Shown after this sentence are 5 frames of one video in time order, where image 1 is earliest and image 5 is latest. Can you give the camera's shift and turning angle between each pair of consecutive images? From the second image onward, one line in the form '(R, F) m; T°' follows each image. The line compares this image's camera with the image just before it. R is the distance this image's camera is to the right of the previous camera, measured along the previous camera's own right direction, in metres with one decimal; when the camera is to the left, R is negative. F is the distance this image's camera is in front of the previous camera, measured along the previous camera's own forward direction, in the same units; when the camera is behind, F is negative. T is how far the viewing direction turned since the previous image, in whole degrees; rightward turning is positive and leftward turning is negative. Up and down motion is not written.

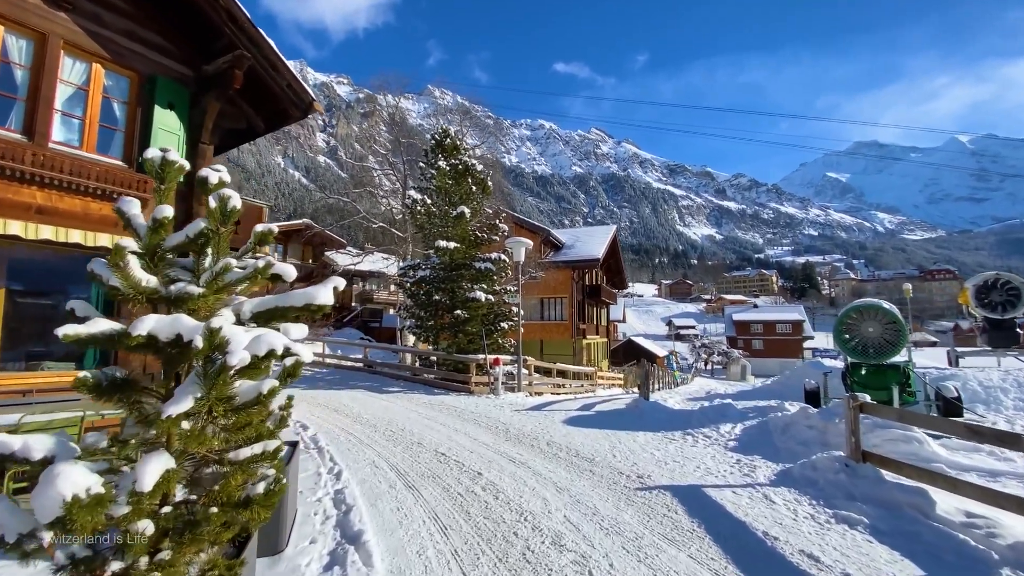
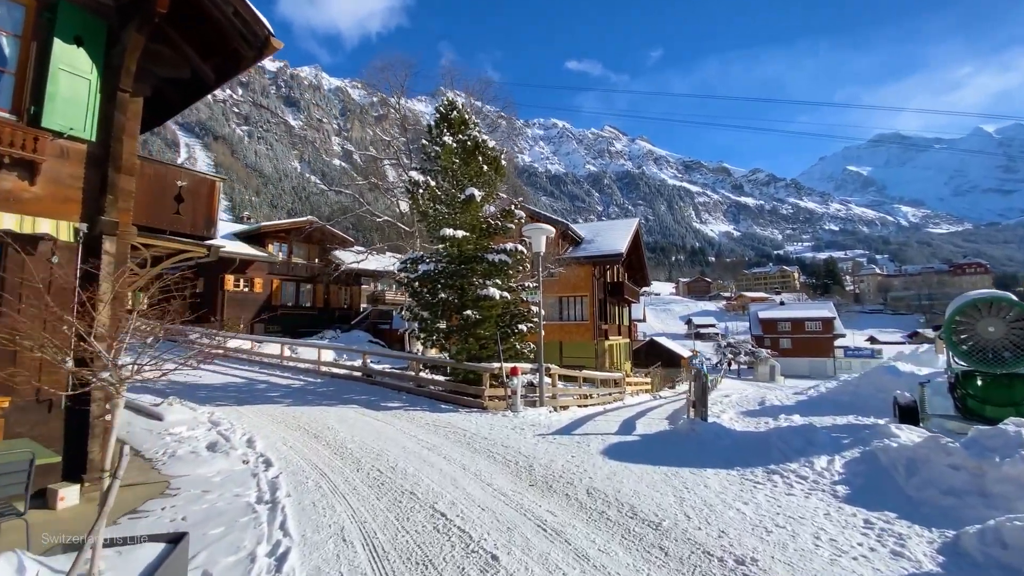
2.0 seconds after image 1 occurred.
(-0.1, +2.1) m; -2°
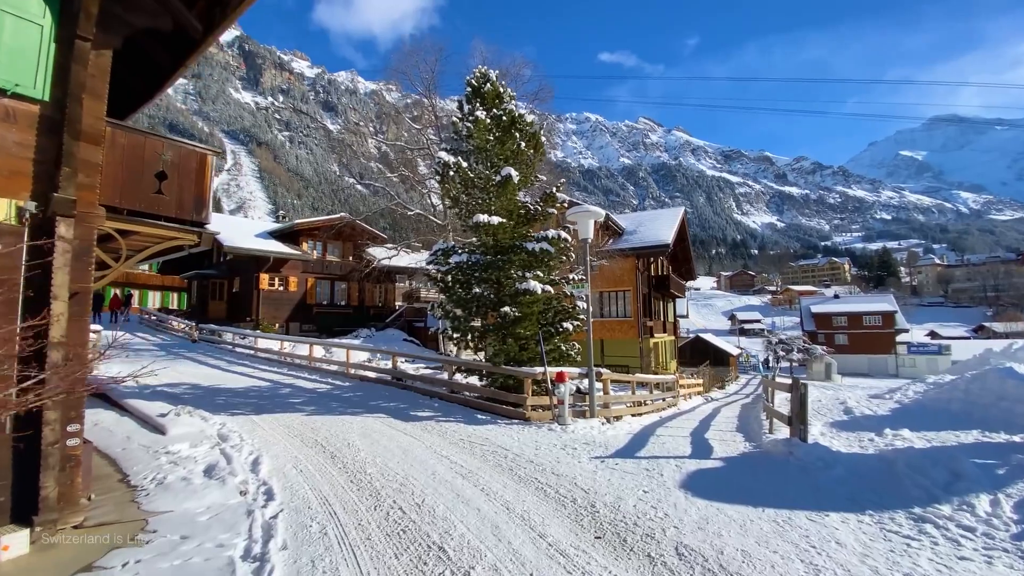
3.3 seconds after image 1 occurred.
(-0.2, +1.4) m; -4°
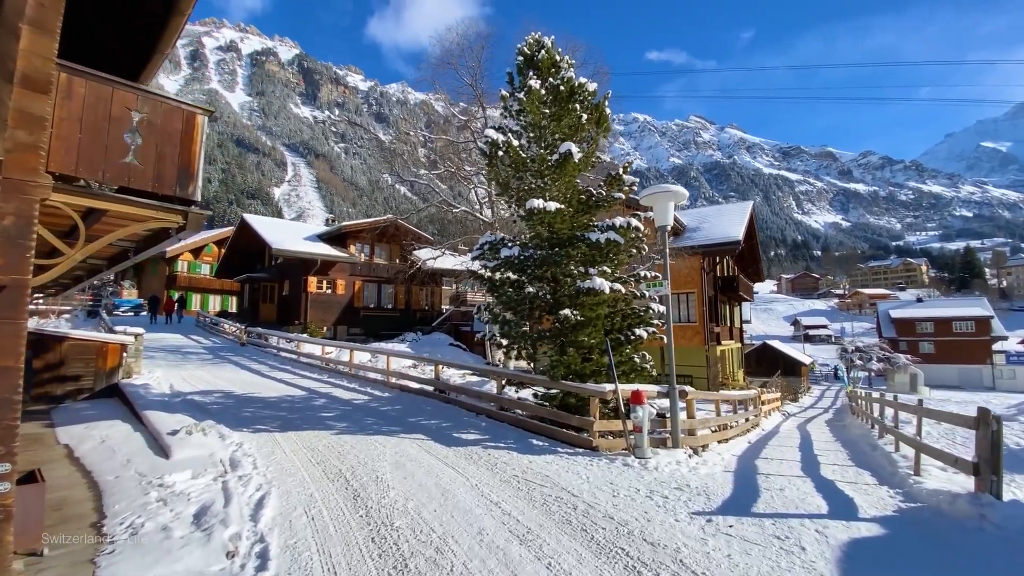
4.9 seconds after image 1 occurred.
(-0.2, +1.5) m; -5°
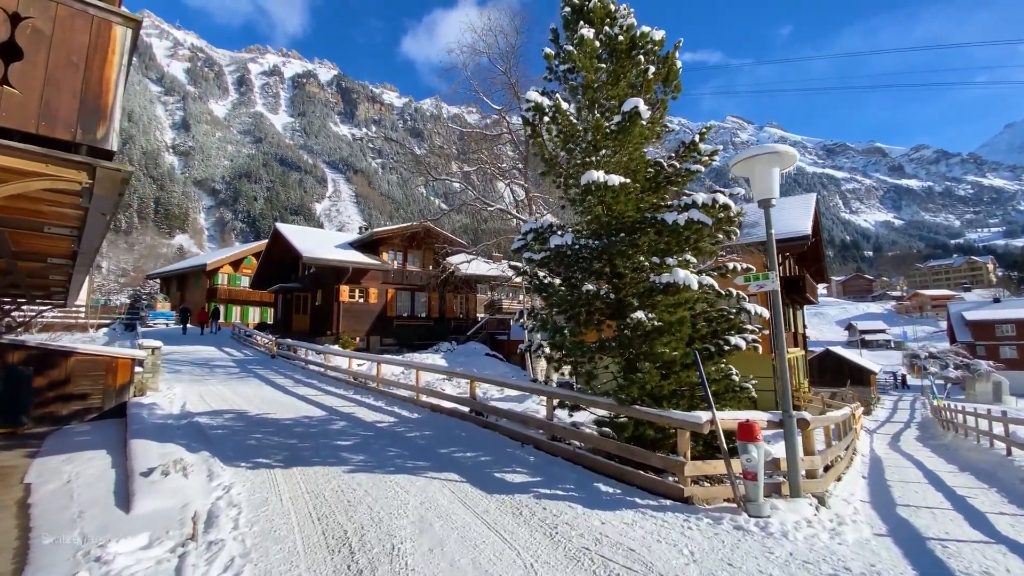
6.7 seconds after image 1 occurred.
(-0.3, +1.7) m; -4°
